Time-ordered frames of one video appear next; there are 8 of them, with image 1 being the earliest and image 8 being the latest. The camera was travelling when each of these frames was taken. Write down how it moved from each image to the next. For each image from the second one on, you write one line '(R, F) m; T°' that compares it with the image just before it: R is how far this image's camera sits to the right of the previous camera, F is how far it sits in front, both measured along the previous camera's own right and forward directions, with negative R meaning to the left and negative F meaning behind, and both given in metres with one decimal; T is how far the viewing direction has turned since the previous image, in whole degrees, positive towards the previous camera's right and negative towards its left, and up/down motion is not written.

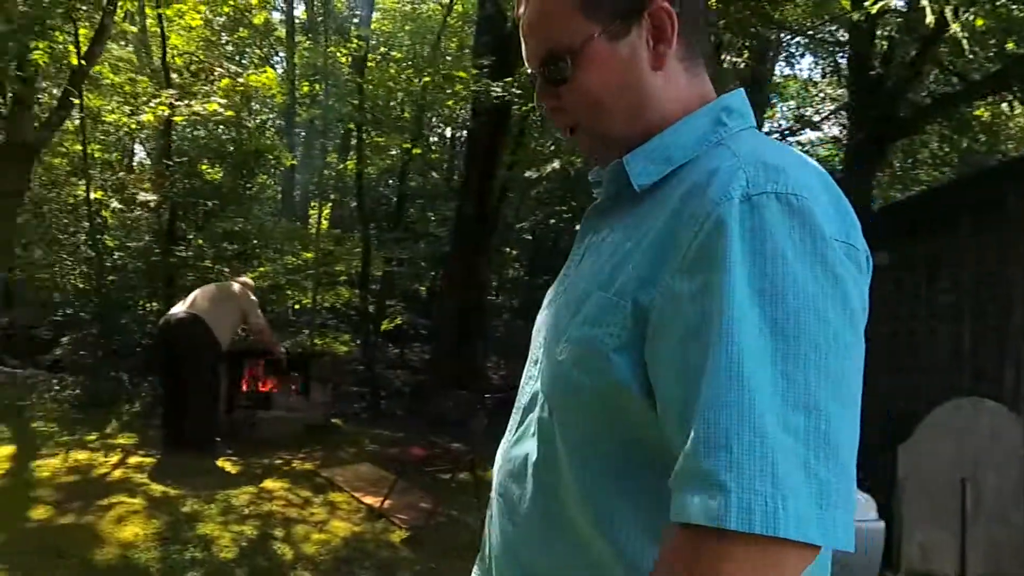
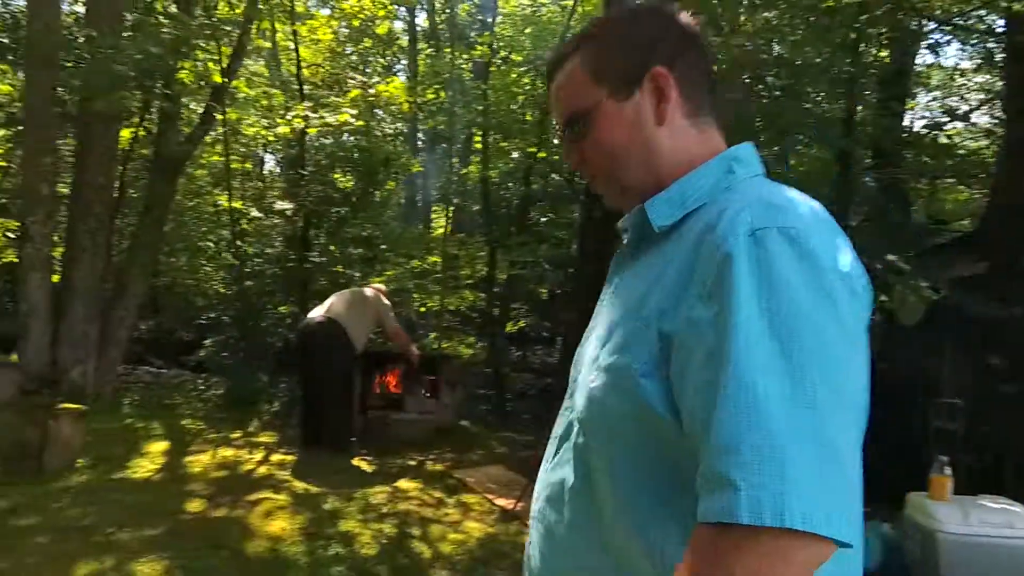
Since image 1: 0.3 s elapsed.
(-0.6, 0.0) m; -6°
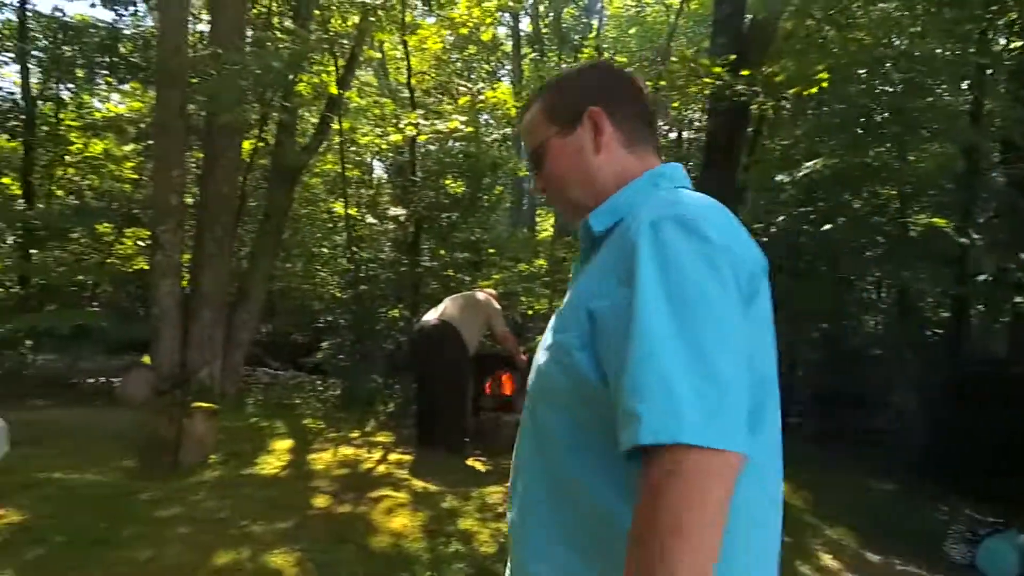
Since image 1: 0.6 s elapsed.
(-0.6, -0.1) m; -5°
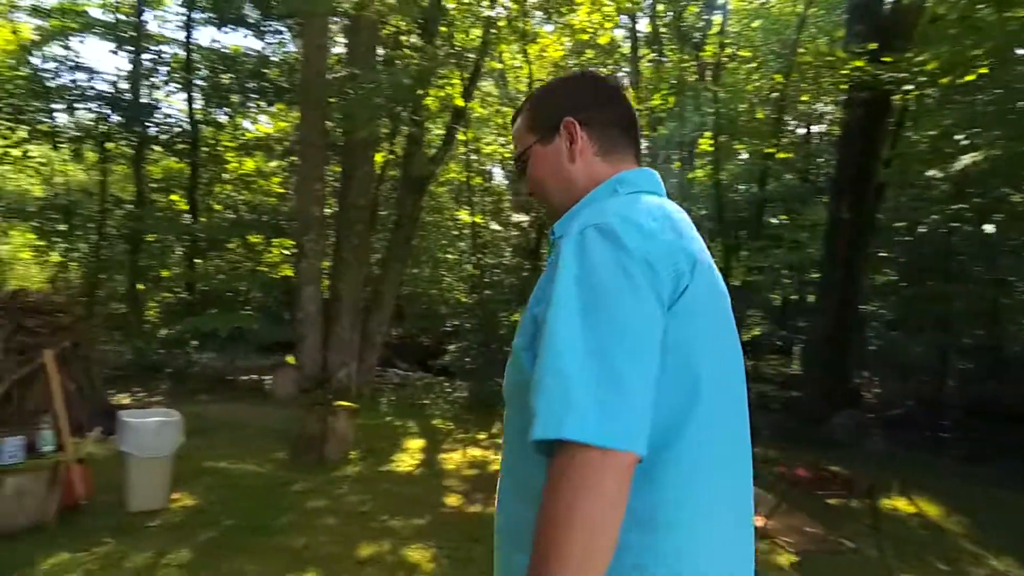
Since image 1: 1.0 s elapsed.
(-0.1, -0.1) m; -9°
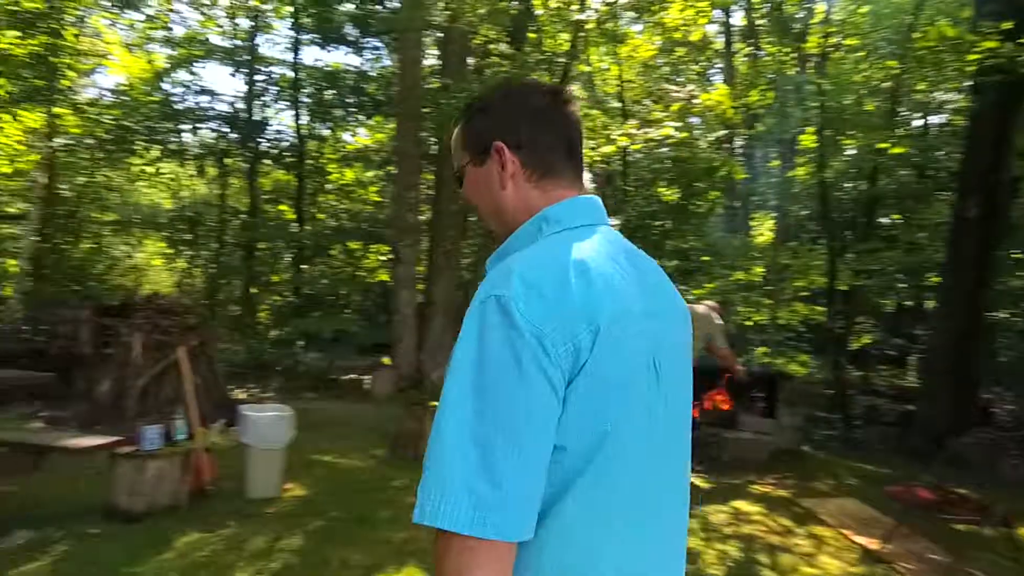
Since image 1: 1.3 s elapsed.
(0.0, -0.1) m; -7°
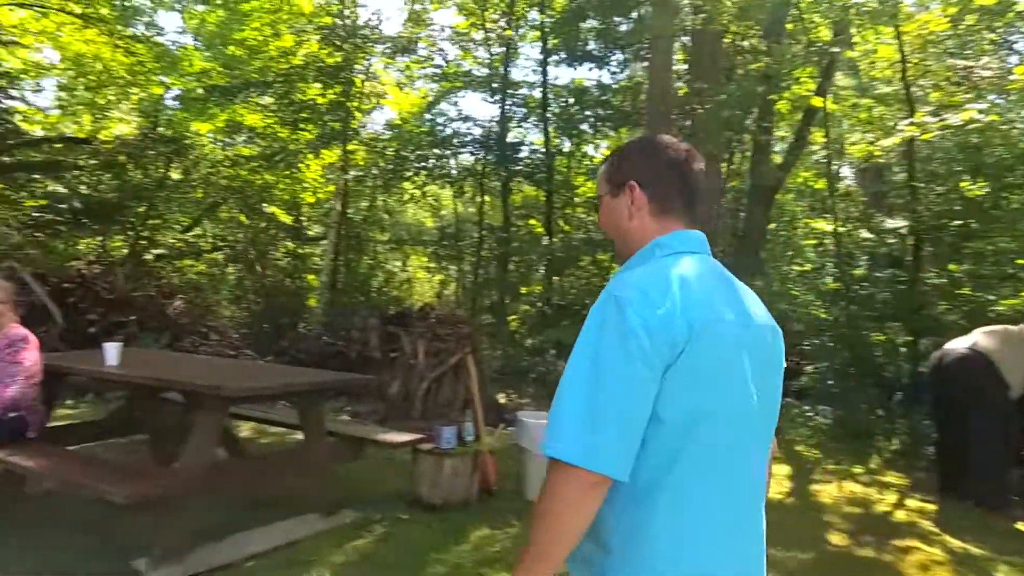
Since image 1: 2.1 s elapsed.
(-0.2, 0.0) m; -19°
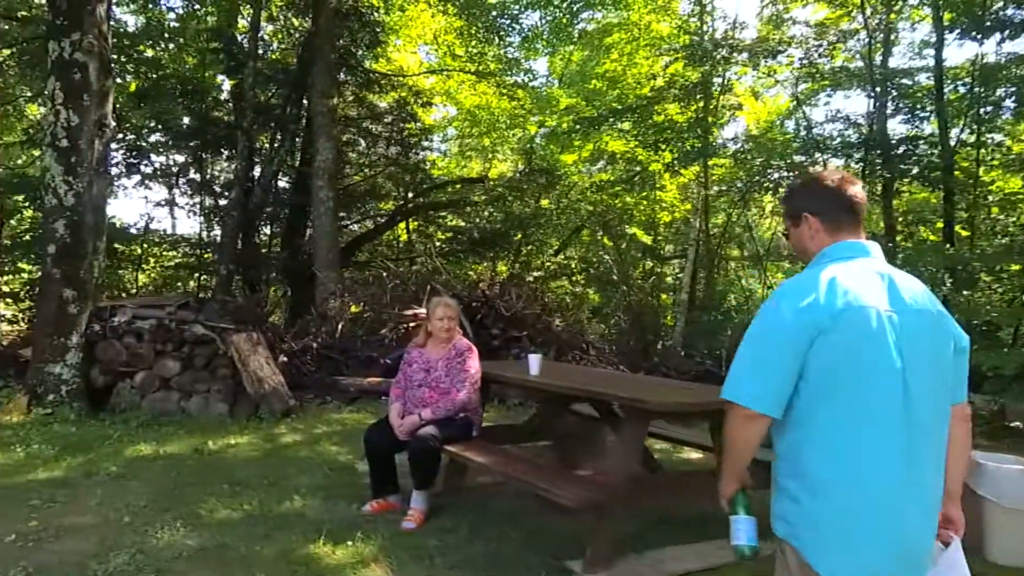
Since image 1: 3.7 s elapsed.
(-0.4, 0.0) m; -27°
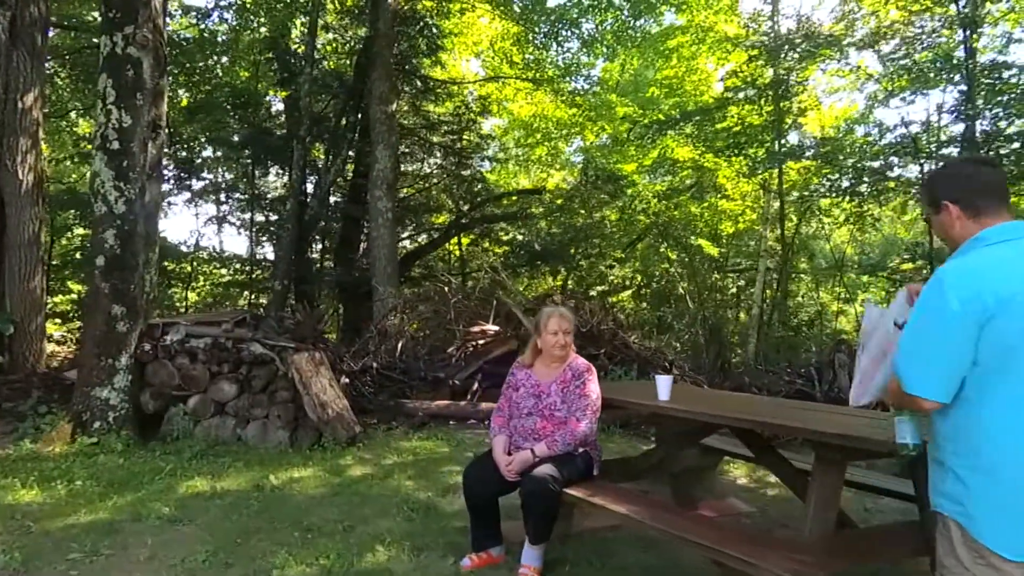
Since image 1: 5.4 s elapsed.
(-0.4, +0.7) m; -3°
